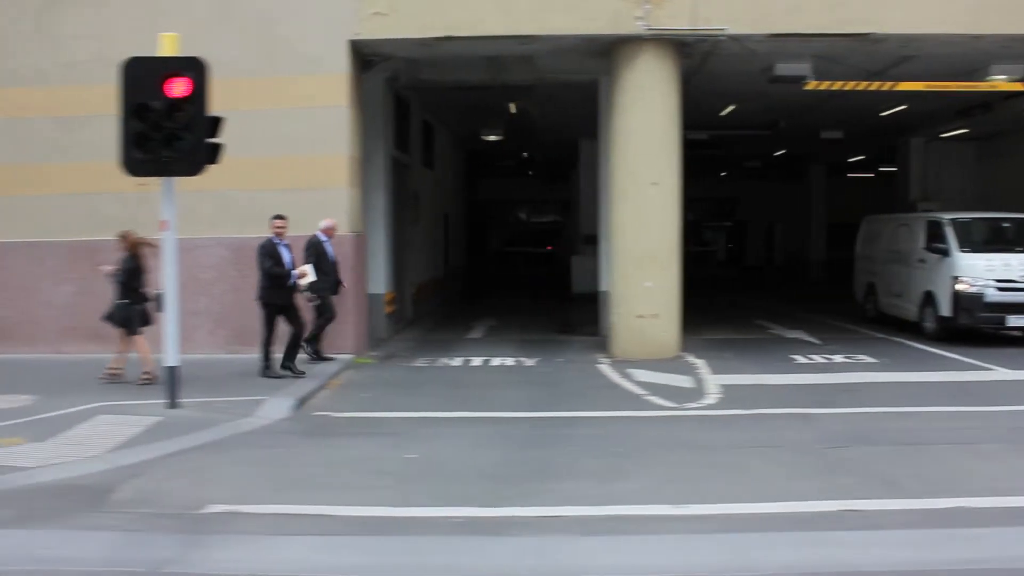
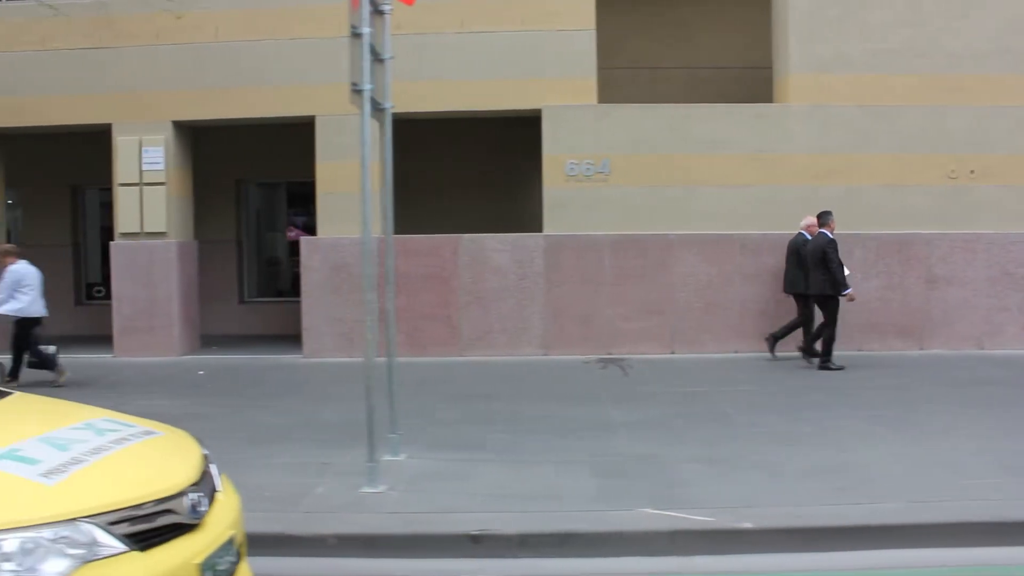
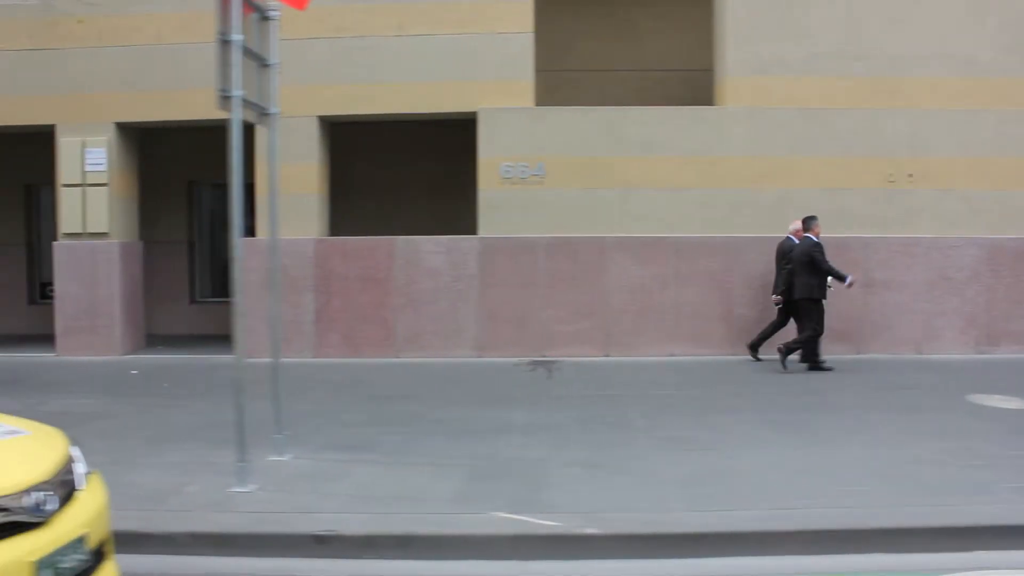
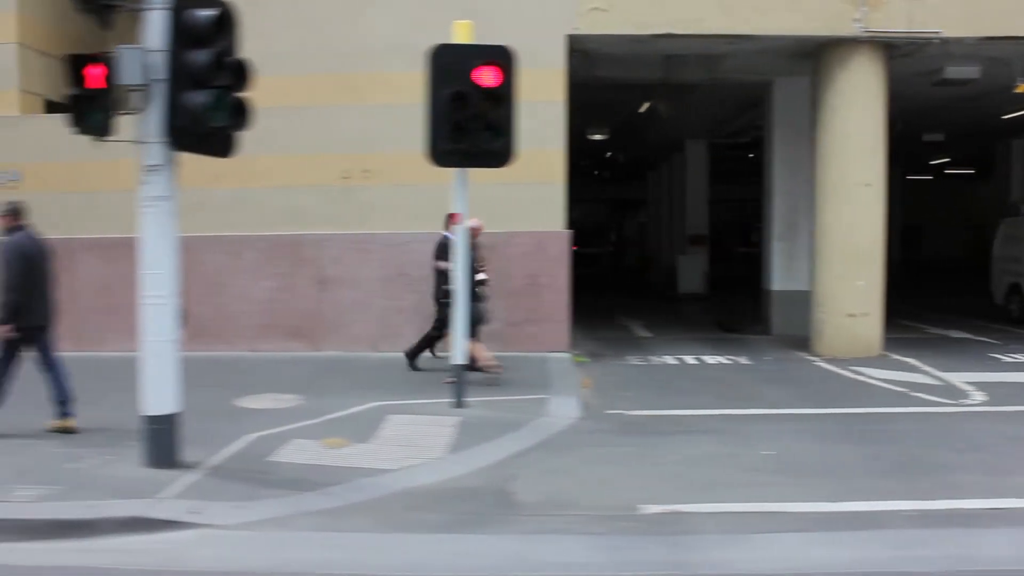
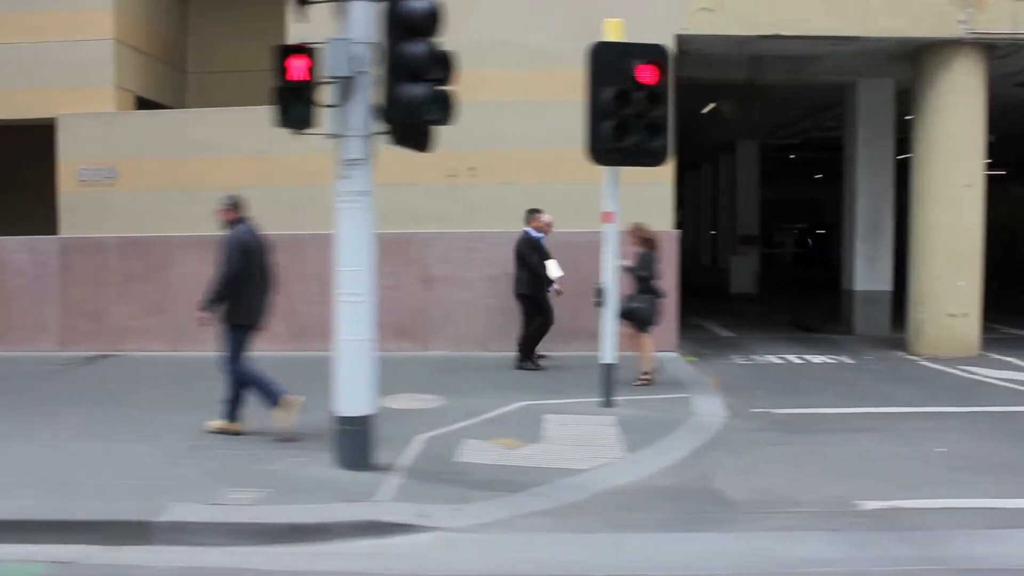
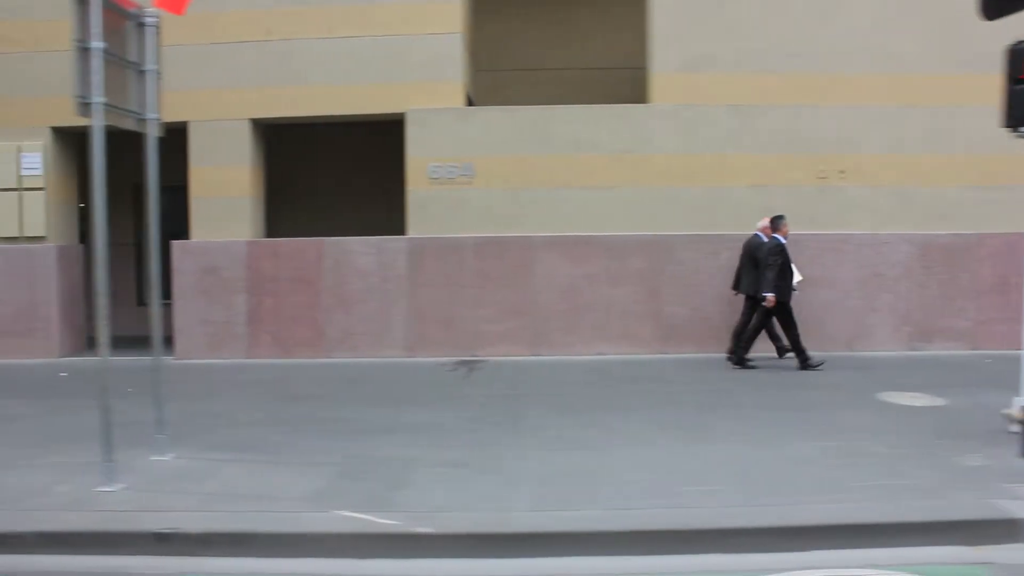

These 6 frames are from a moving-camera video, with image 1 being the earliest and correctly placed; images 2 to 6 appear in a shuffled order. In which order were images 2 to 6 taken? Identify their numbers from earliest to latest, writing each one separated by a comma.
4, 5, 6, 3, 2
